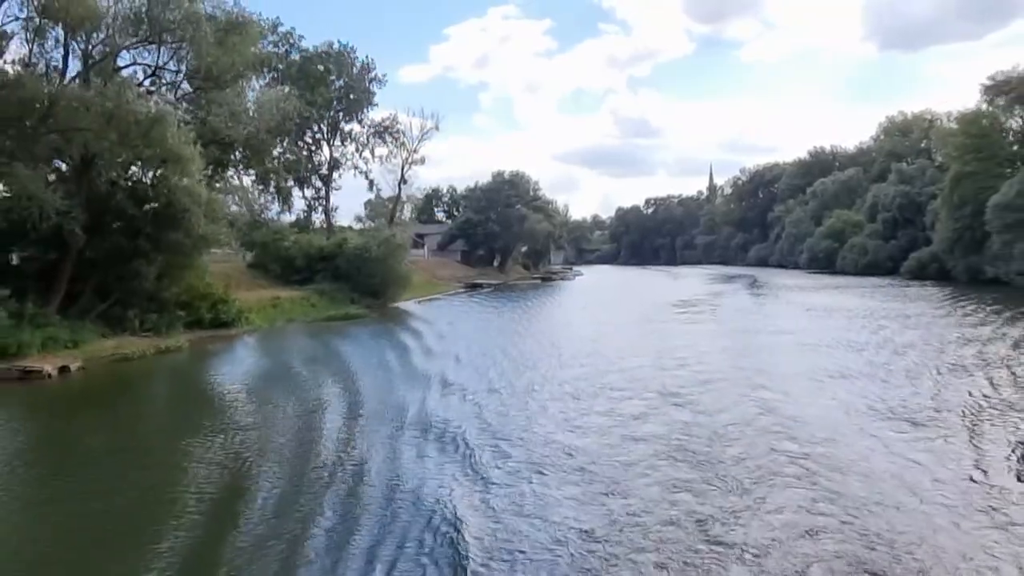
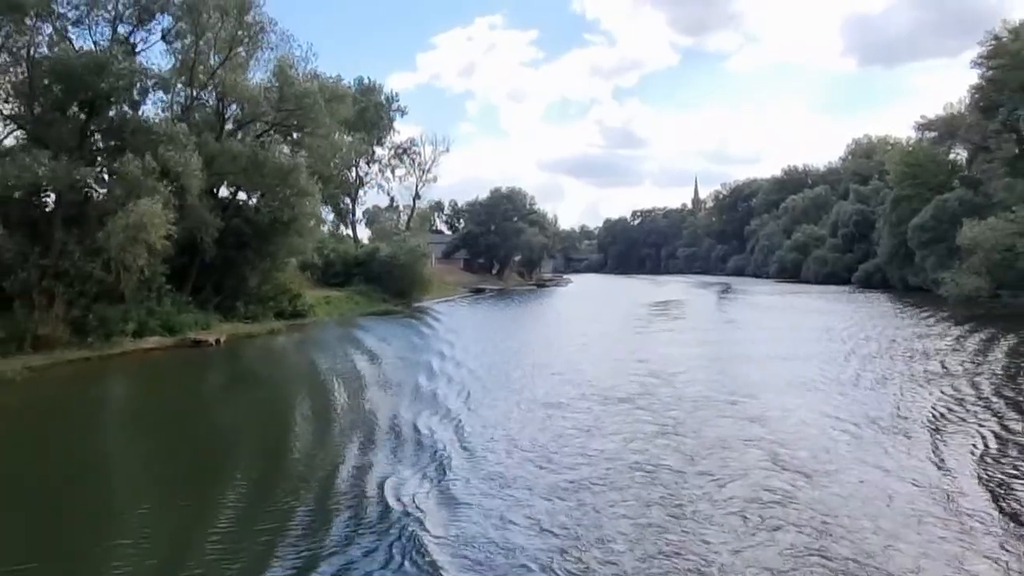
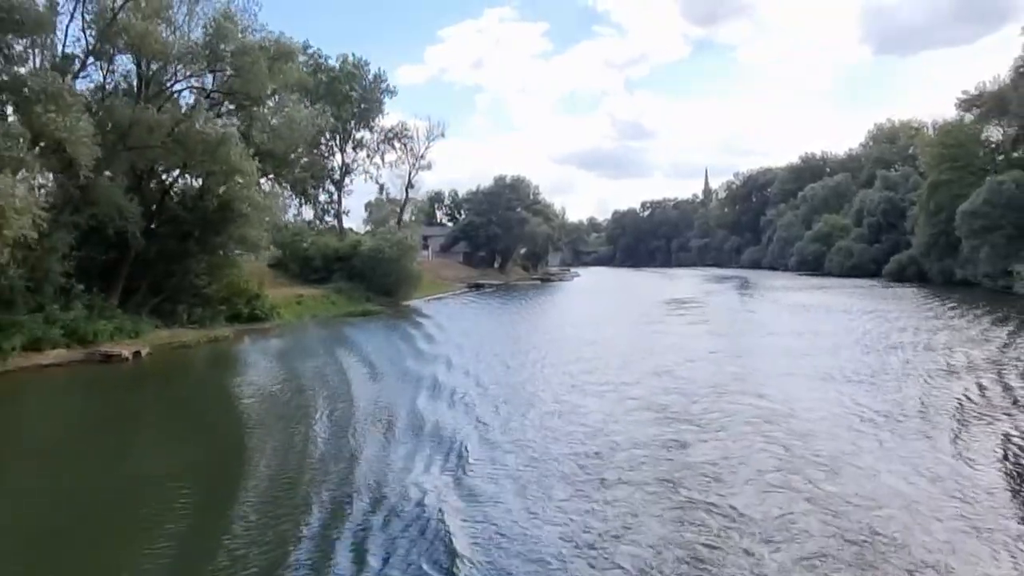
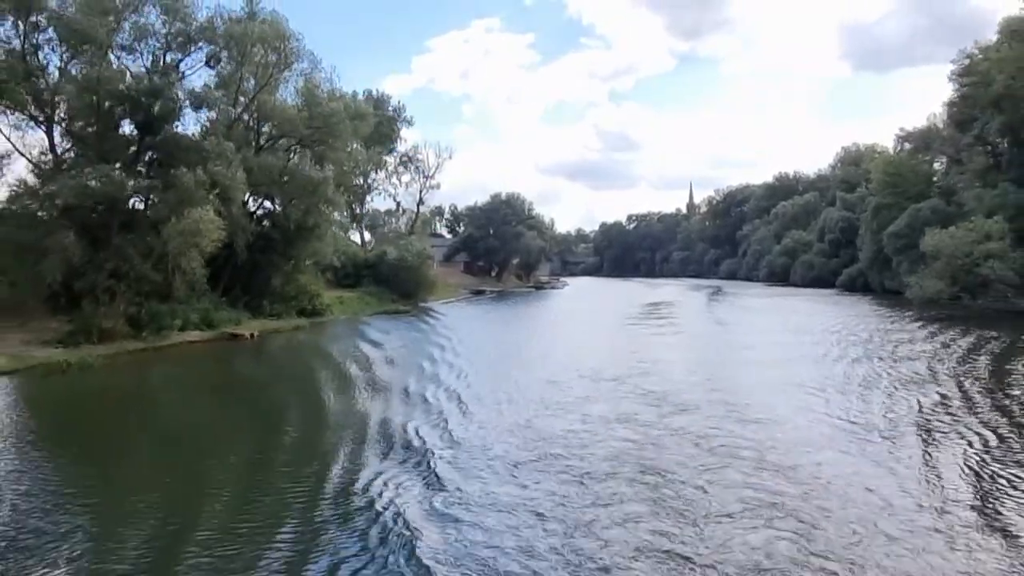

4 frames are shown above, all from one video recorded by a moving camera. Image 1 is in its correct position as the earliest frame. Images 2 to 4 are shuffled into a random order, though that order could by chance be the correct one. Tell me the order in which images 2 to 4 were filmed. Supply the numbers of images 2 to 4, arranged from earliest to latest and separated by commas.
3, 2, 4
